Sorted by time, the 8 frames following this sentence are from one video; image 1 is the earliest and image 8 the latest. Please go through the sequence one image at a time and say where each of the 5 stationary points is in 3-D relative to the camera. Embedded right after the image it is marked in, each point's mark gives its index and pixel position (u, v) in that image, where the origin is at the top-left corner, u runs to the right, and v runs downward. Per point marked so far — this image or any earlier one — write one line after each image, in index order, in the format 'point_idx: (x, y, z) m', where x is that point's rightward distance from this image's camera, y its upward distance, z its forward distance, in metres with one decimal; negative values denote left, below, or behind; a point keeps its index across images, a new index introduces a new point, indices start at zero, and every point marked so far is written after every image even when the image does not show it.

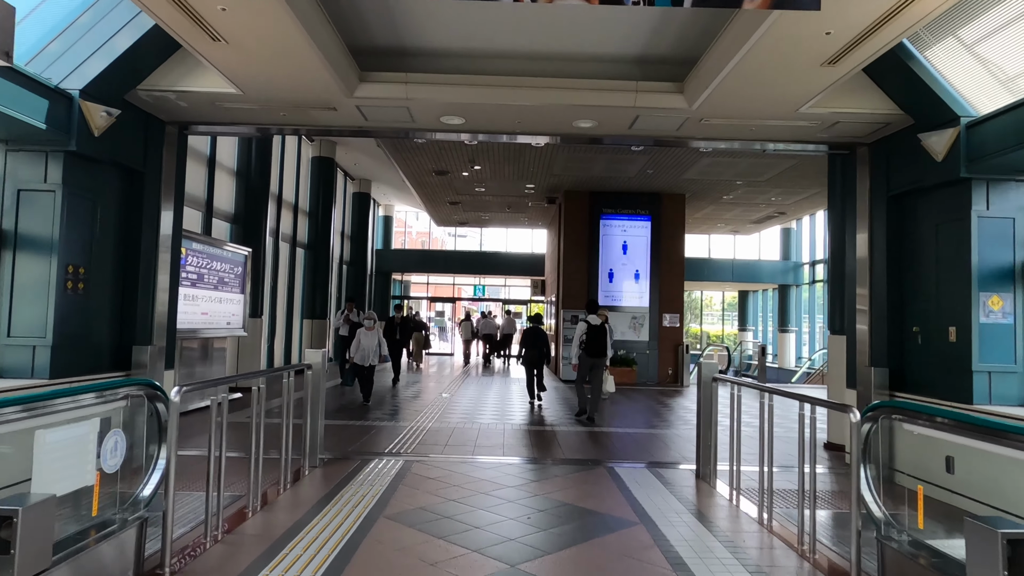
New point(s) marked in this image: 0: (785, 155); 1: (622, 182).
0: (+4.4, +2.1, +10.9) m
1: (+2.2, +2.1, +13.4) m
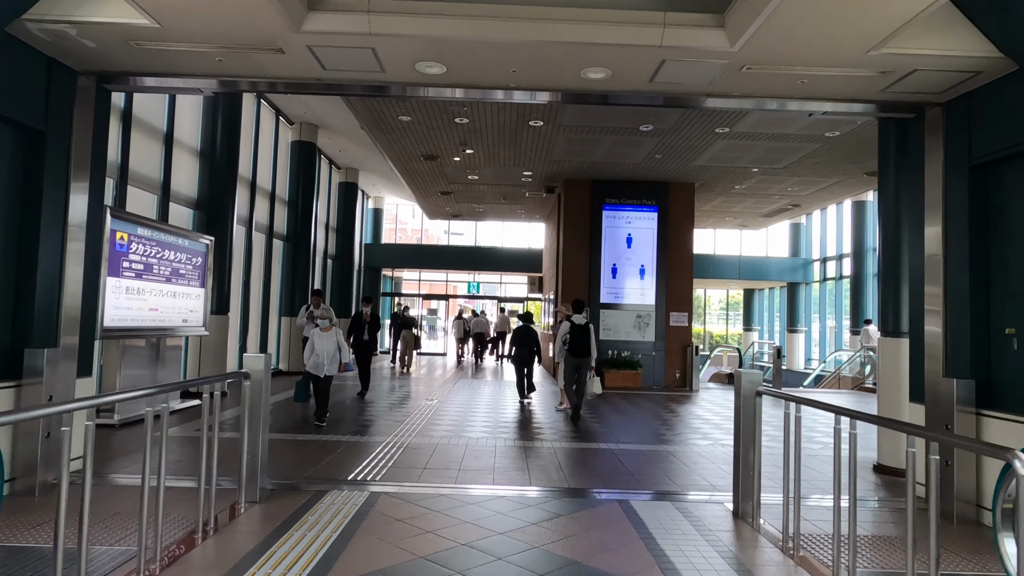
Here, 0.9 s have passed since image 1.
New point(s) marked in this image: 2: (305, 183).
0: (+4.3, +2.2, +9.9) m
1: (+2.1, +2.2, +12.4) m
2: (-4.1, +2.1, +13.3) m
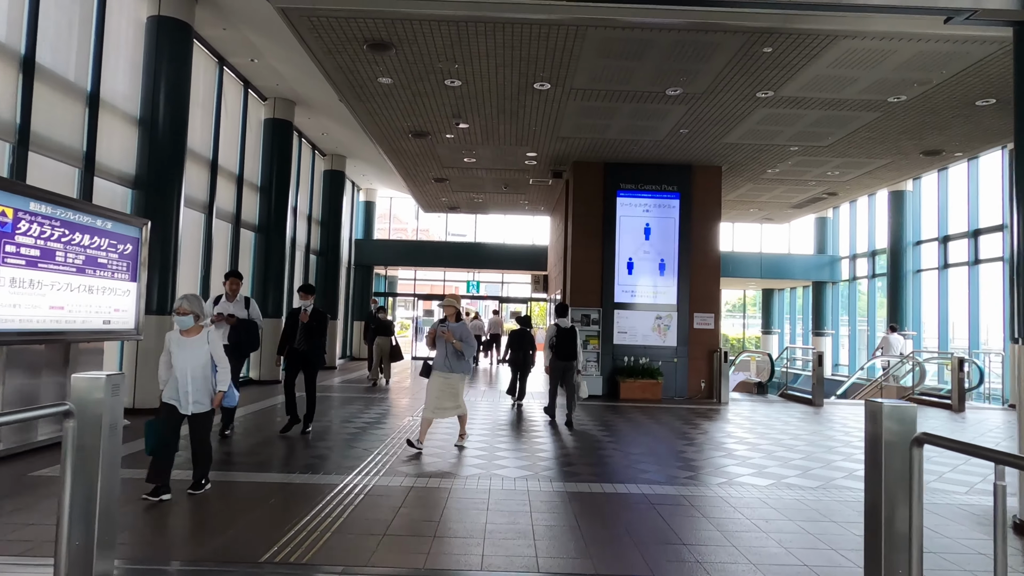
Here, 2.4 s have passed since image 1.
0: (+4.3, +2.2, +8.3) m
1: (+2.1, +2.2, +10.8) m
2: (-4.0, +2.1, +11.8) m
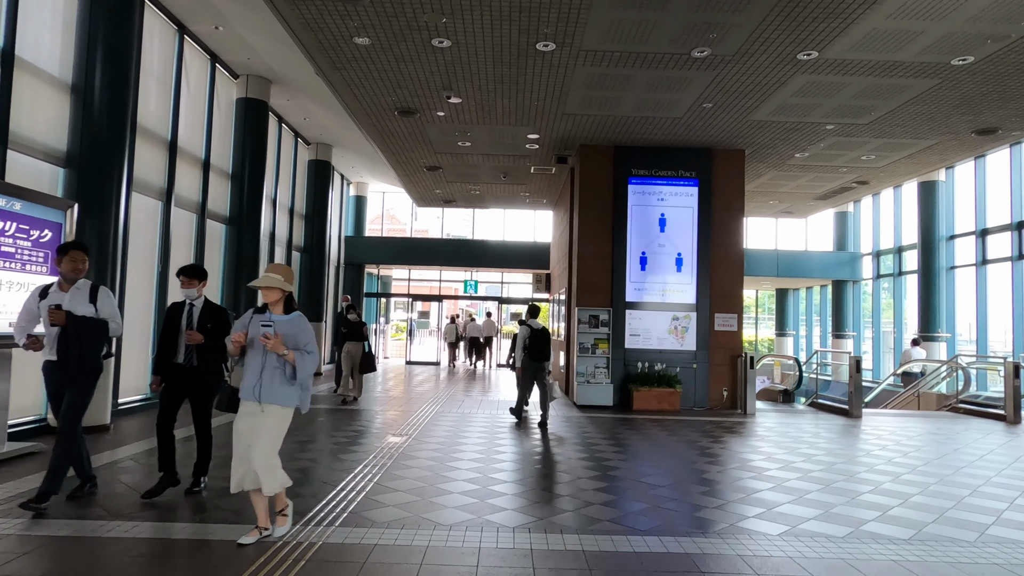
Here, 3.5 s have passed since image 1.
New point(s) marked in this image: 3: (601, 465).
0: (+4.3, +2.3, +7.1) m
1: (+2.1, +2.2, +9.6) m
2: (-4.0, +2.2, +10.6) m
3: (+0.9, -1.7, +6.9) m
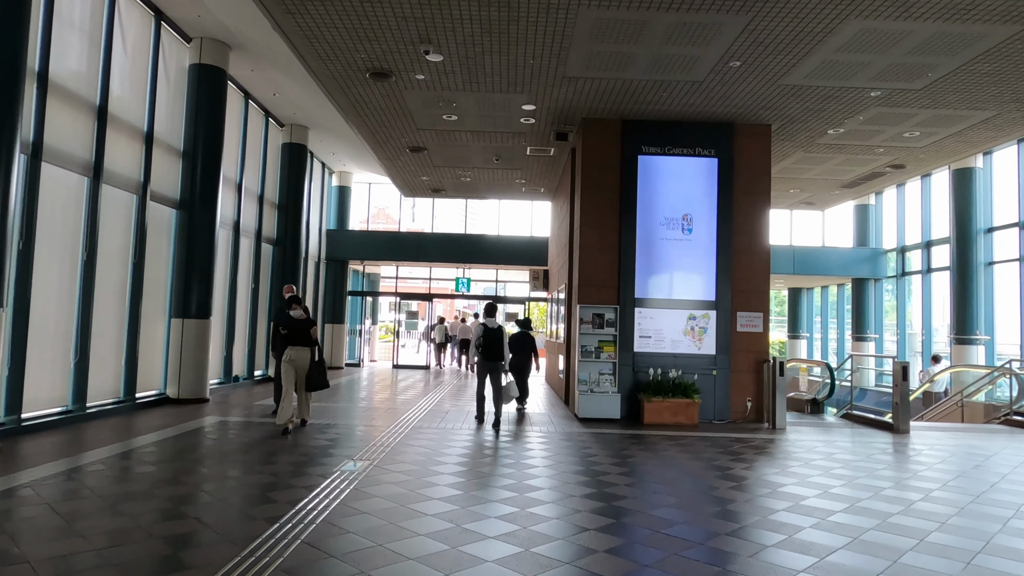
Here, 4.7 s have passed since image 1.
0: (+4.2, +2.4, +5.8) m
1: (+2.0, +2.3, +8.3) m
2: (-4.1, +2.2, +9.2) m
3: (+0.8, -1.7, +5.5) m
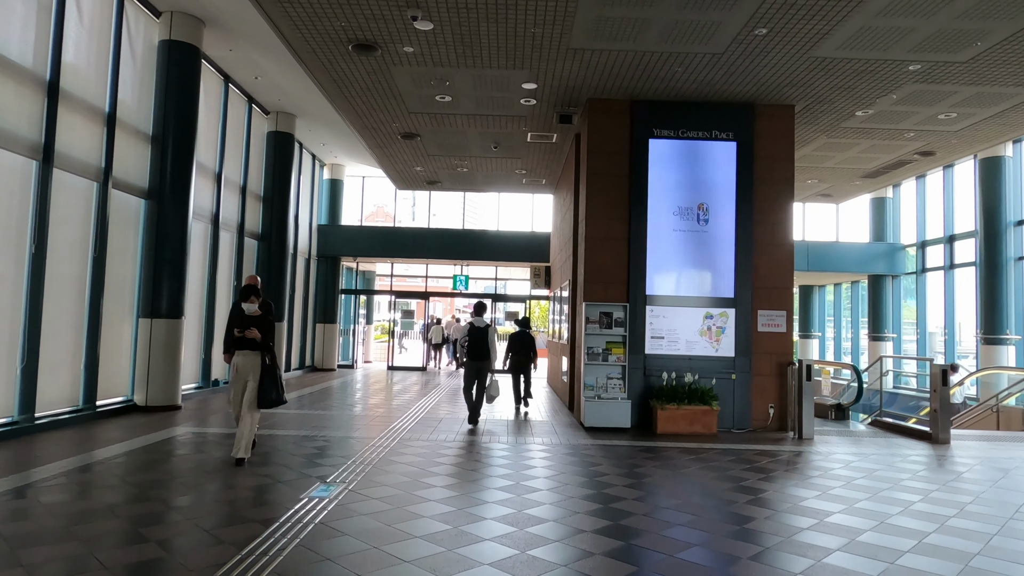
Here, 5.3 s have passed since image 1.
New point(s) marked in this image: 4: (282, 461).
0: (+4.2, +2.4, +5.0) m
1: (+2.0, +2.4, +7.5) m
2: (-4.1, +2.3, +8.4) m
3: (+0.8, -1.6, +4.7) m
4: (-2.1, -1.6, +6.2) m
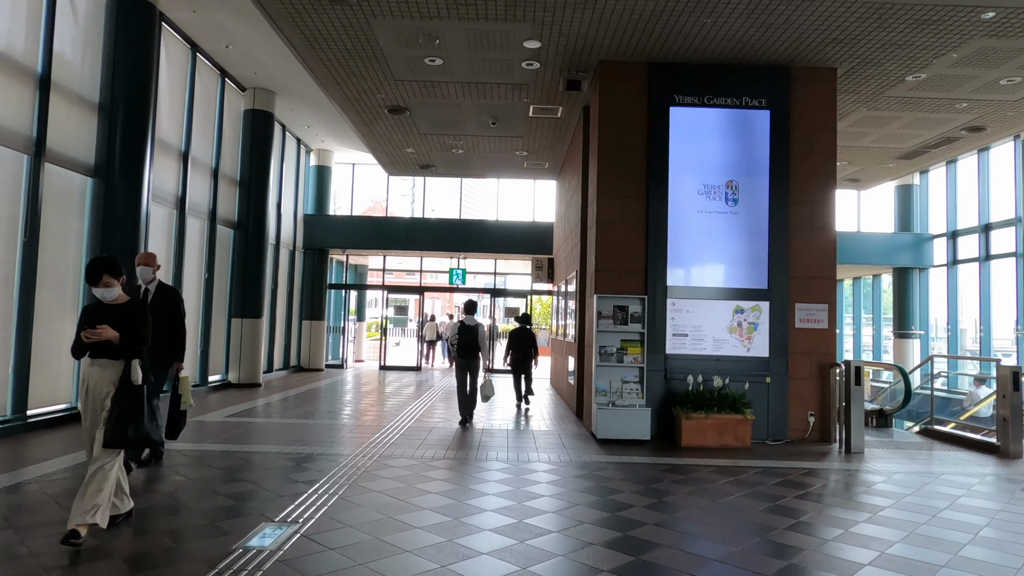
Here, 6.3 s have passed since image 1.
0: (+4.2, +2.5, +3.9) m
1: (+2.0, +2.5, +6.4) m
2: (-4.1, +2.4, +7.4) m
3: (+0.8, -1.5, +3.7) m
4: (-2.1, -1.5, +5.2) m
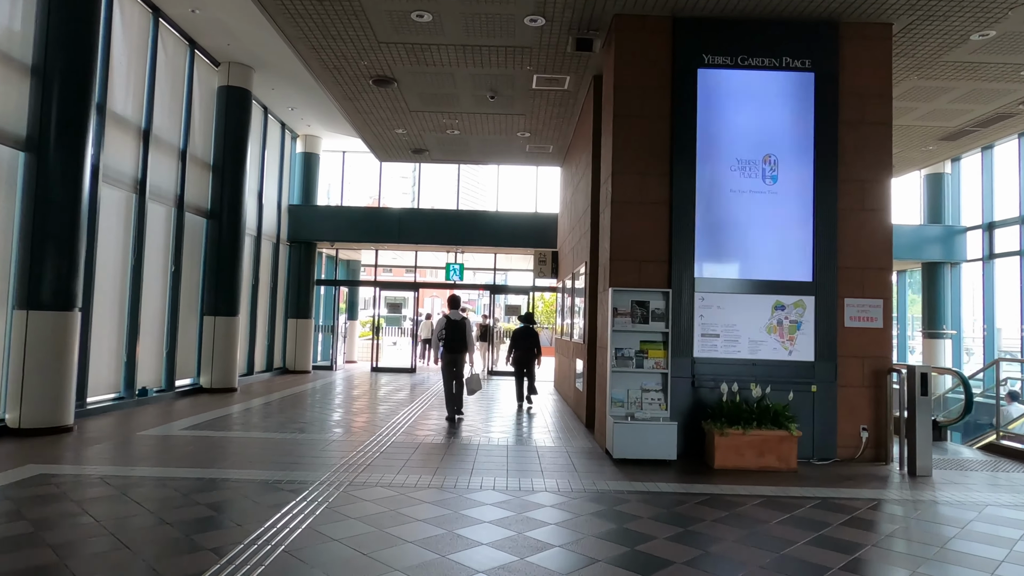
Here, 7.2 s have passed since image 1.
0: (+4.2, +2.6, +2.8) m
1: (+2.0, +2.5, +5.3) m
2: (-4.1, +2.4, +6.3) m
3: (+0.8, -1.5, +2.6) m
4: (-2.1, -1.4, +4.1) m
